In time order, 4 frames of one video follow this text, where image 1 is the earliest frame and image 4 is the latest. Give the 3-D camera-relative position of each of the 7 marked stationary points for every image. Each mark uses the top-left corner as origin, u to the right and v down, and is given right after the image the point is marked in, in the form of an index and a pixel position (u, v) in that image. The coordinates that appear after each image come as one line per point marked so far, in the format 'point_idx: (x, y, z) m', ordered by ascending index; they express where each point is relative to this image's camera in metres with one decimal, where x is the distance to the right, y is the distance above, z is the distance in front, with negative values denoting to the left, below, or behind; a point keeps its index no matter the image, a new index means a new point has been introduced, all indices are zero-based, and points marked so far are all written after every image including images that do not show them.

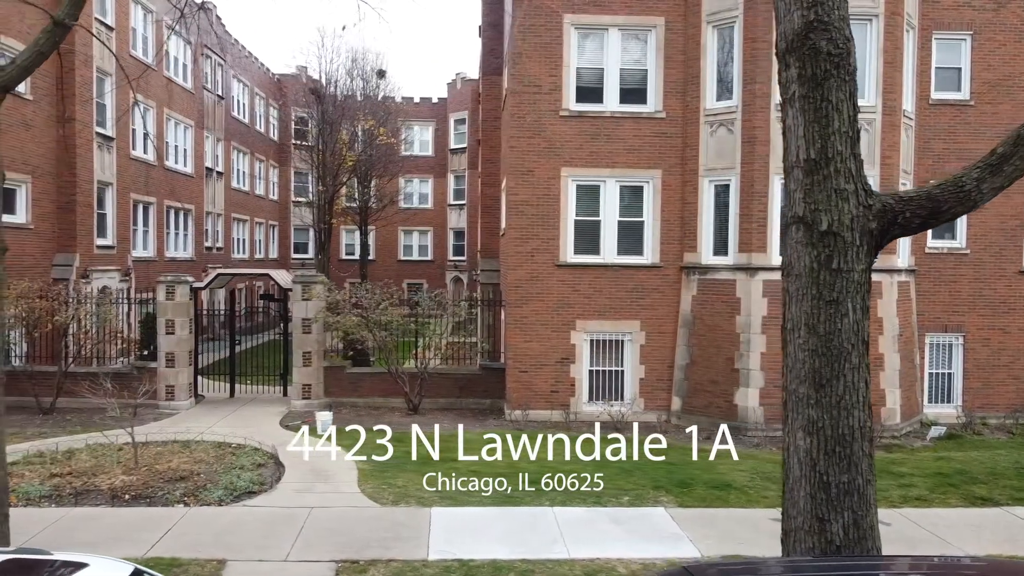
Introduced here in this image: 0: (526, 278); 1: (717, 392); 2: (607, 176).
0: (+0.2, +0.2, +13.6) m
1: (+3.1, -1.6, +13.1) m
2: (+1.5, +1.8, +13.6) m
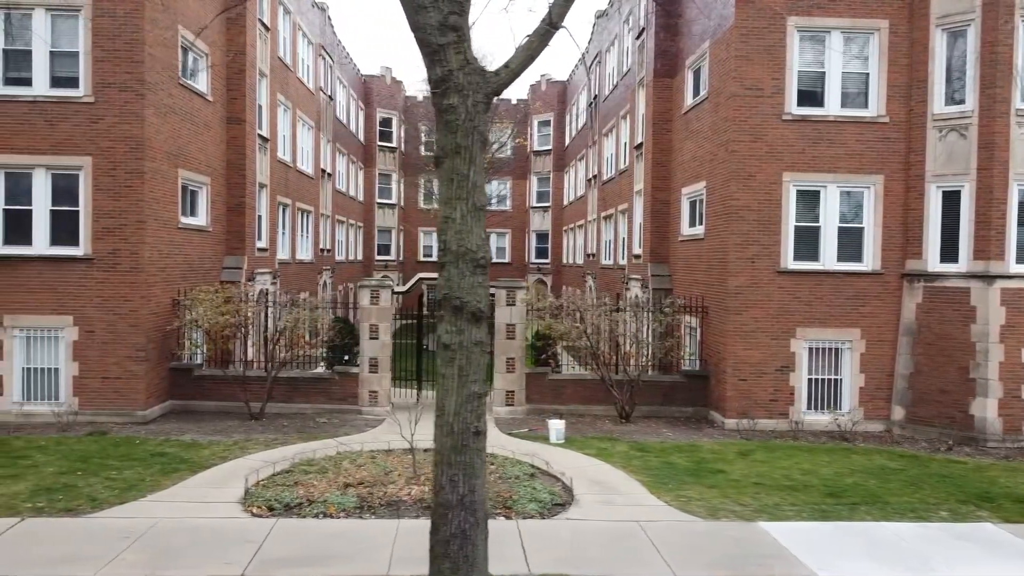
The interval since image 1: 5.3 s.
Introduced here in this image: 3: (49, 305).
0: (+3.6, +0.1, +13.4) m
1: (+6.5, -1.7, +12.9) m
2: (+4.9, +1.7, +13.4) m
3: (-6.9, -0.2, +12.9) m
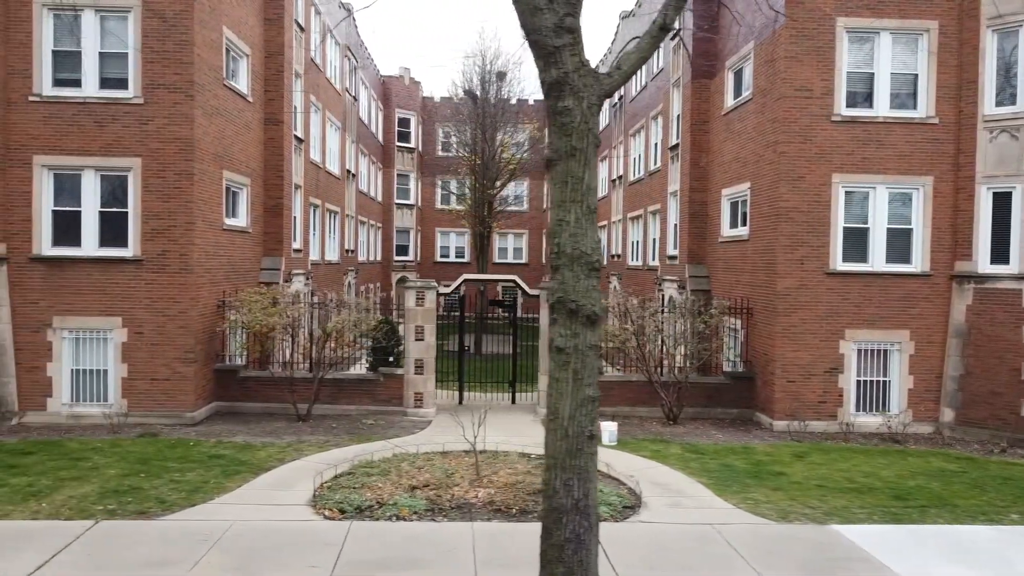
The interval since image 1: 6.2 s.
0: (+4.3, 0.0, +13.4) m
1: (+7.2, -1.7, +12.9) m
2: (+5.6, +1.6, +13.4) m
3: (-6.1, -0.3, +12.9) m
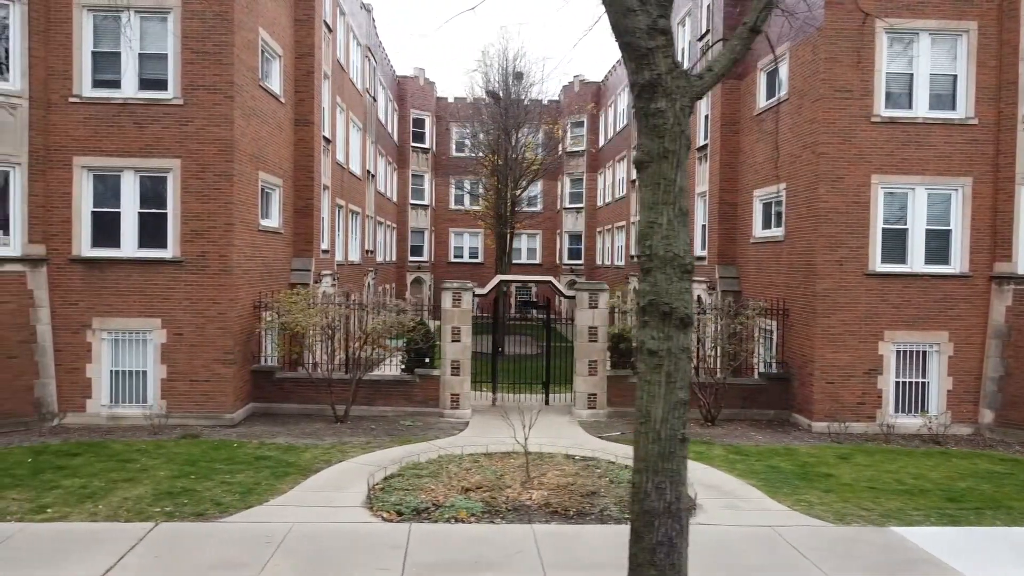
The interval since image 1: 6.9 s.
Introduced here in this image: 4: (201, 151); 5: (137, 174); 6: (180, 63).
0: (+4.9, 0.0, +13.4) m
1: (+7.8, -1.7, +12.8) m
2: (+6.2, +1.6, +13.3) m
3: (-5.5, -0.3, +12.9) m
4: (-4.6, +2.0, +12.9) m
5: (-5.5, +1.7, +12.9) m
6: (-4.9, +3.3, +12.8) m
